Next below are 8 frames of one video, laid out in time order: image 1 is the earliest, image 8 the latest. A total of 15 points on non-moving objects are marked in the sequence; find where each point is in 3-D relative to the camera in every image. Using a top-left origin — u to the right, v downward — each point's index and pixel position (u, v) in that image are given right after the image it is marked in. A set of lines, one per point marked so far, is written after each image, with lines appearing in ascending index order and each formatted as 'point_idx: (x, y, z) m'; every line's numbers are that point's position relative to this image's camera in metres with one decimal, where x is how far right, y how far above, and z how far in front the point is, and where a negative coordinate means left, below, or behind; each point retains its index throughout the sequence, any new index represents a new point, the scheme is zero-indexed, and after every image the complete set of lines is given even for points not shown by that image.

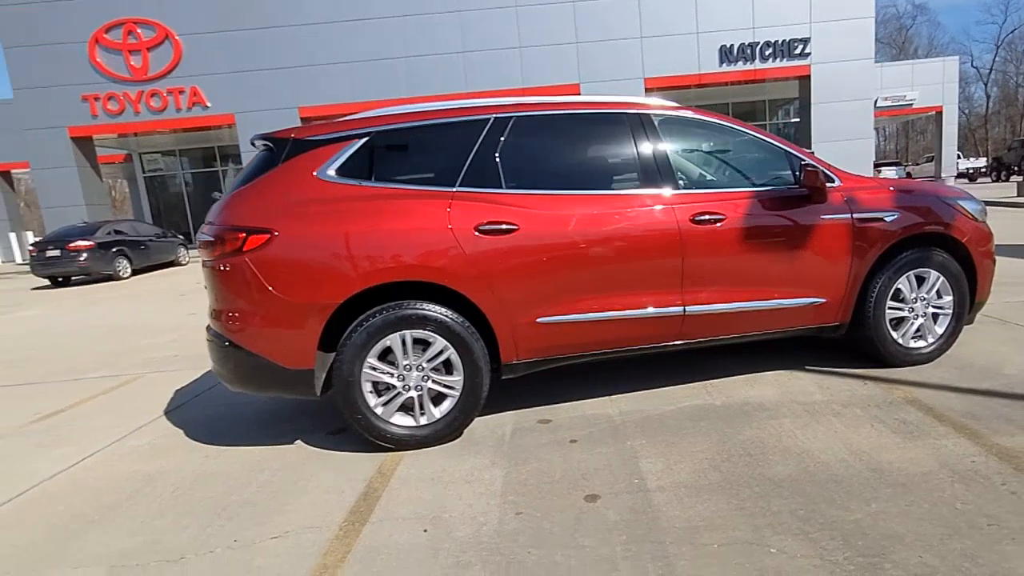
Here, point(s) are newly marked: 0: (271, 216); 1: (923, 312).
0: (-1.3, +0.4, +3.6) m
1: (+2.7, -0.2, +4.3) m
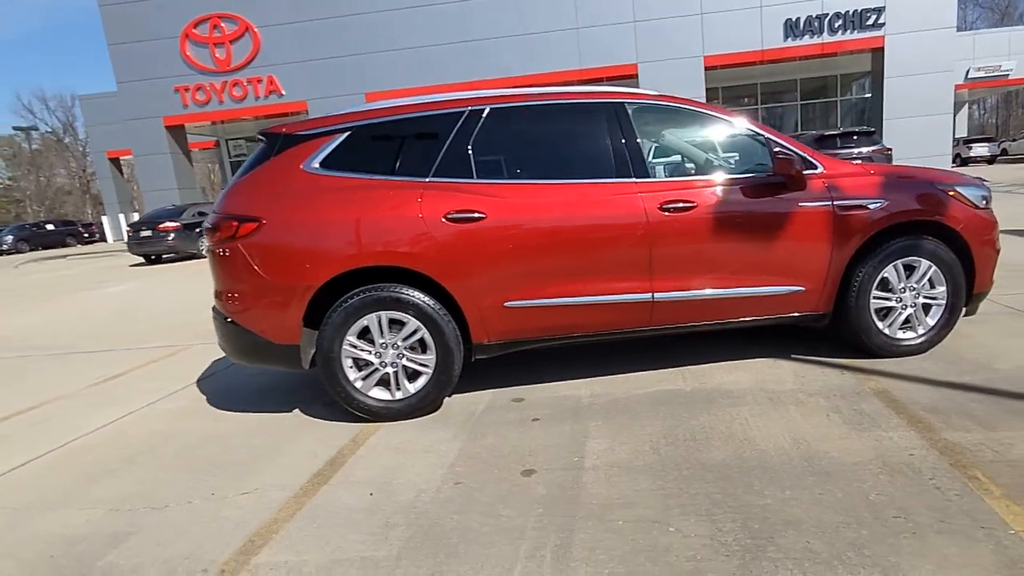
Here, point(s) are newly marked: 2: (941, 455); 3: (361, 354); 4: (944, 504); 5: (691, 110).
0: (-1.5, +0.5, +3.9) m
1: (+2.6, -0.1, +4.2) m
2: (+2.0, -0.8, +3.0) m
3: (-0.9, -0.4, +4.0) m
4: (+1.7, -0.9, +2.6) m
5: (+1.4, +1.1, +4.2) m
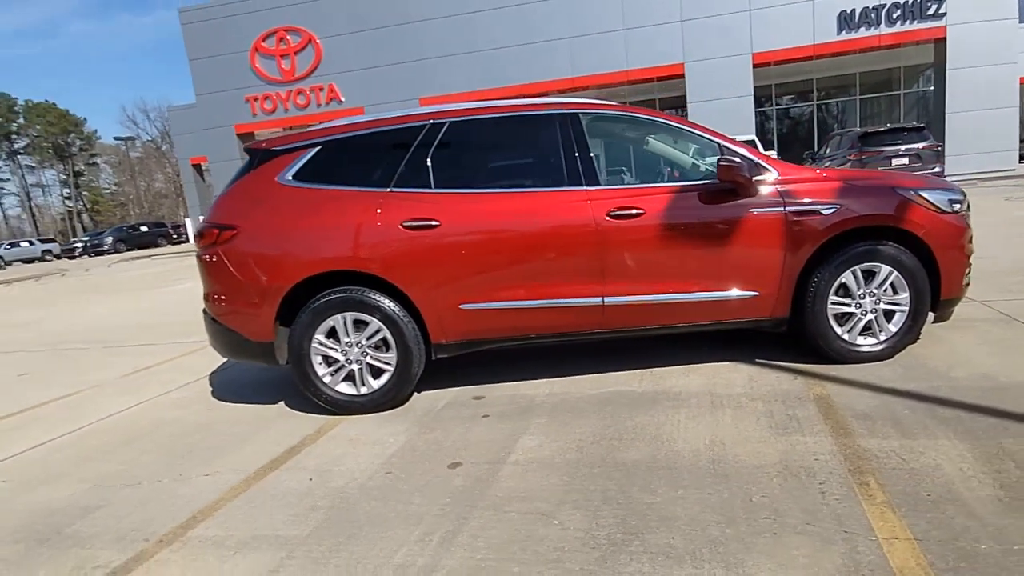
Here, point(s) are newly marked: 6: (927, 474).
0: (-1.8, +0.5, +4.3) m
1: (+2.3, -0.1, +4.1) m
2: (+1.5, -0.8, +3.0) m
3: (-1.2, -0.4, +4.3) m
4: (+1.2, -0.9, +2.6) m
5: (+1.1, +1.0, +4.2) m
6: (+1.8, -0.8, +2.8) m
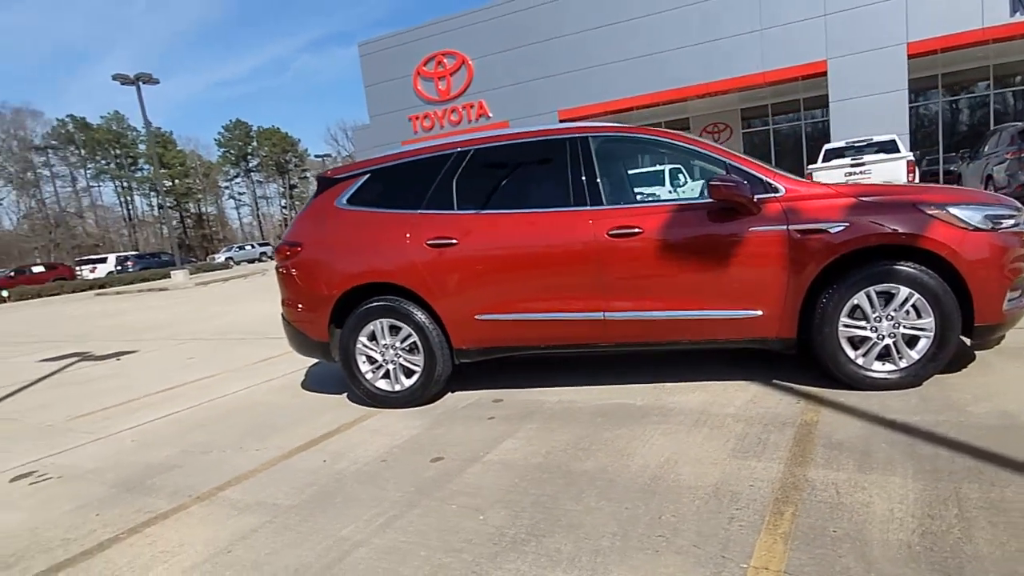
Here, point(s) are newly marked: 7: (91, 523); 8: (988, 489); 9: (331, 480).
0: (-1.6, +0.4, +5.1) m
1: (+2.2, -0.3, +3.9) m
2: (+1.2, -0.9, +2.9) m
3: (-1.1, -0.5, +5.0) m
4: (+0.8, -1.0, +2.7) m
5: (+1.2, +0.9, +4.3) m
6: (+1.4, -0.9, +2.7) m
7: (-2.4, -1.3, +3.7) m
8: (+2.0, -0.8, +2.7) m
9: (-1.1, -1.1, +3.8) m
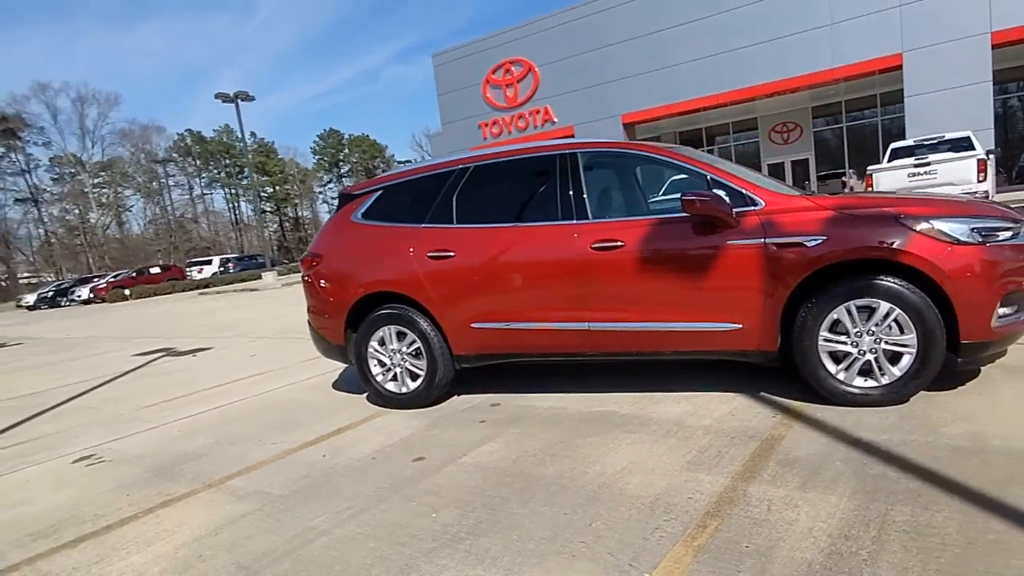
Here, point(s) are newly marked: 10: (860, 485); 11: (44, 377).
0: (-1.6, +0.3, +5.5) m
1: (+2.1, -0.3, +3.8) m
2: (+0.9, -1.0, +3.0) m
3: (-1.1, -0.6, +5.3) m
4: (+0.5, -1.1, +2.8) m
5: (+1.1, +0.8, +4.3) m
6: (+1.1, -1.0, +2.7) m
7: (-2.5, -1.4, +4.2) m
8: (+1.6, -0.9, +2.6) m
9: (-1.2, -1.2, +4.1) m
10: (+1.6, -0.9, +2.9) m
11: (-7.4, -1.4, +10.4) m
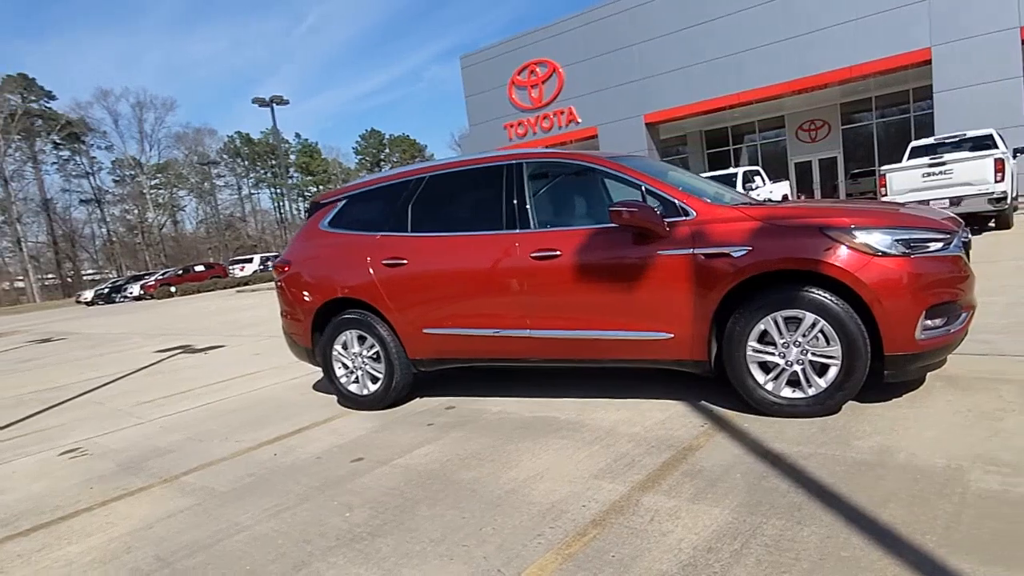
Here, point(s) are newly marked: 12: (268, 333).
0: (-1.9, +0.3, +5.7) m
1: (+1.6, -0.4, +3.7) m
2: (+0.4, -1.0, +3.0) m
3: (-1.4, -0.6, +5.4) m
4: (0.0, -1.1, +2.8) m
5: (+0.7, +0.8, +4.3) m
6: (+0.6, -1.0, +2.7) m
7: (-2.9, -1.4, +4.4) m
8: (+1.1, -1.0, +2.6) m
9: (-1.6, -1.2, +4.3) m
10: (+1.1, -0.9, +2.9) m
11: (-7.4, -1.4, +11.0) m
12: (-4.4, -0.8, +11.8) m
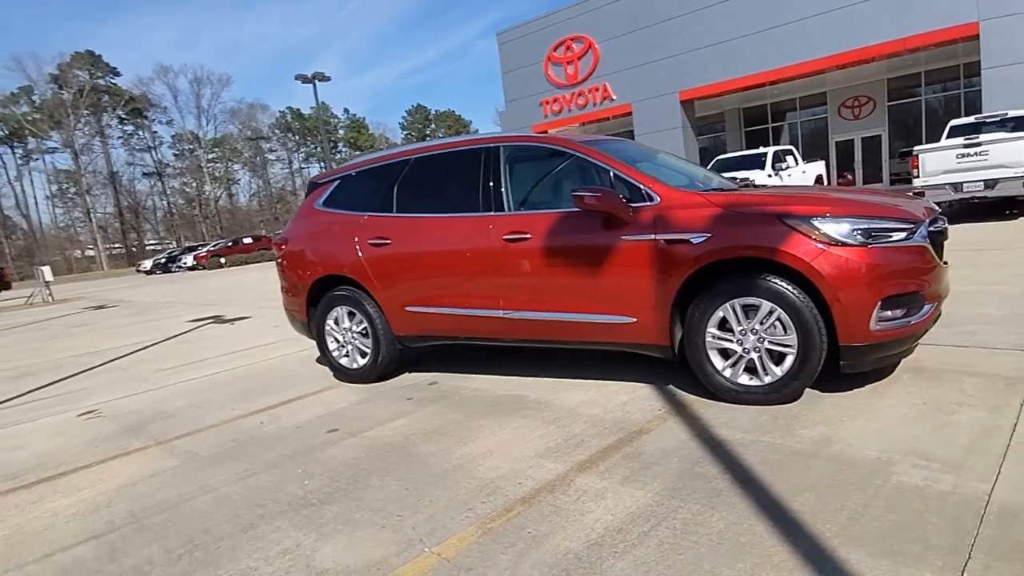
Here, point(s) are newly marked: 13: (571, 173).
0: (-2.0, +0.5, +5.9) m
1: (+1.4, -0.3, +3.7) m
2: (+0.1, -1.0, +3.1) m
3: (-1.5, -0.4, +5.6) m
4: (-0.3, -1.0, +3.0) m
5: (+0.5, +0.9, +4.3) m
6: (+0.2, -1.0, +2.8) m
7: (-3.1, -1.2, +4.8) m
8: (+0.8, -0.9, +2.7) m
9: (-1.8, -1.1, +4.6) m
10: (+0.7, -0.9, +3.0) m
11: (-7.1, -0.9, +11.6) m
12: (-4.1, -0.3, +12.3) m
13: (+0.4, +0.8, +4.4) m
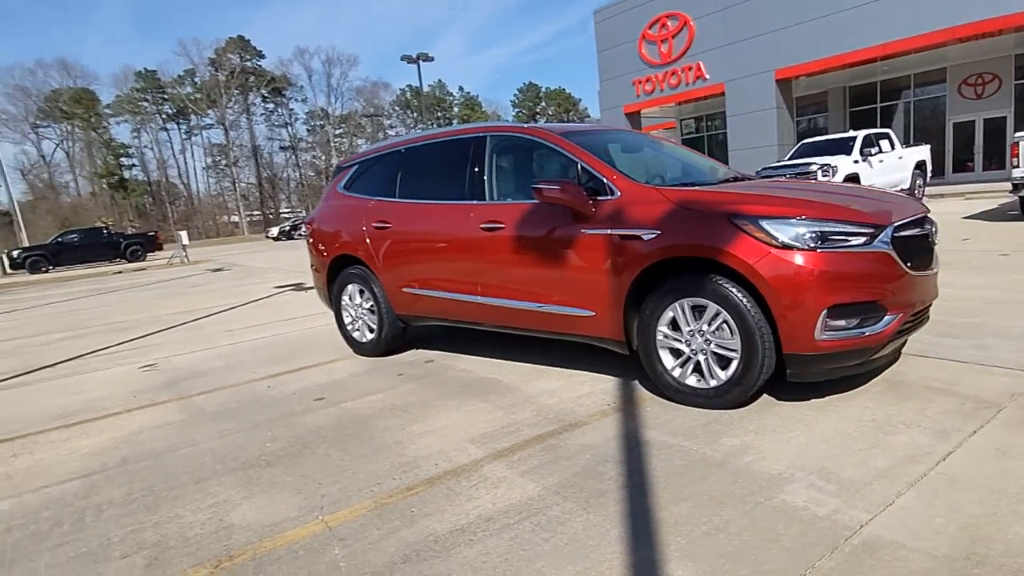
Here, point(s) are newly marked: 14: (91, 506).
0: (-1.8, +0.8, +6.3) m
1: (+1.0, -0.3, +3.6) m
2: (-0.3, -0.9, +3.2) m
3: (-1.5, -0.2, +6.0) m
4: (-0.8, -1.0, +3.2) m
5: (+0.3, +1.0, +4.3) m
6: (-0.3, -1.0, +2.9) m
7: (-3.2, -1.0, +5.4) m
8: (+0.2, -0.9, +2.7) m
9: (-2.0, -0.9, +5.0) m
10: (+0.3, -0.9, +3.0) m
11: (-6.0, -0.2, +12.8) m
12: (-2.9, +0.2, +12.9) m
13: (+0.2, +0.8, +4.4) m
14: (-2.2, -1.1, +3.4) m
